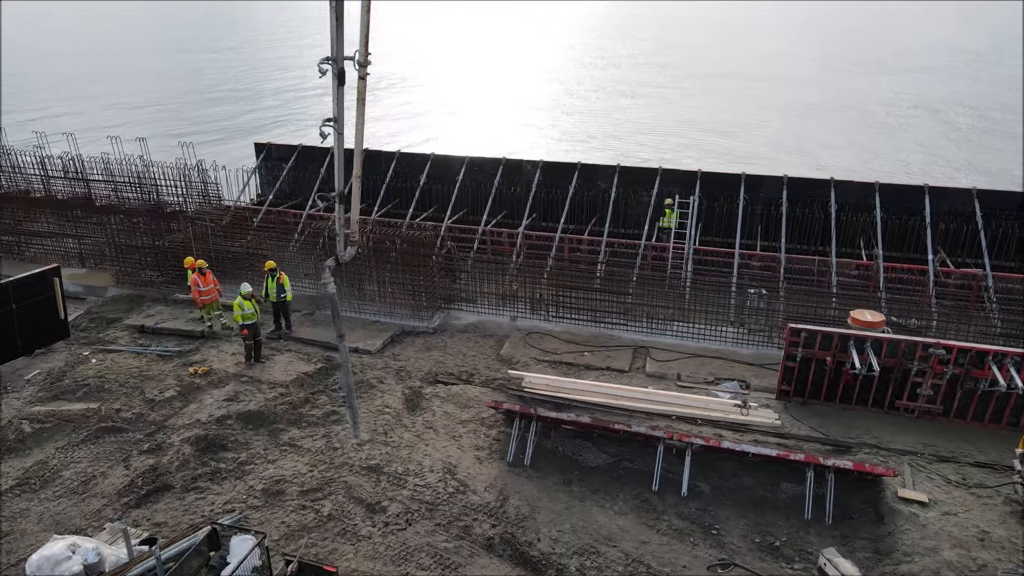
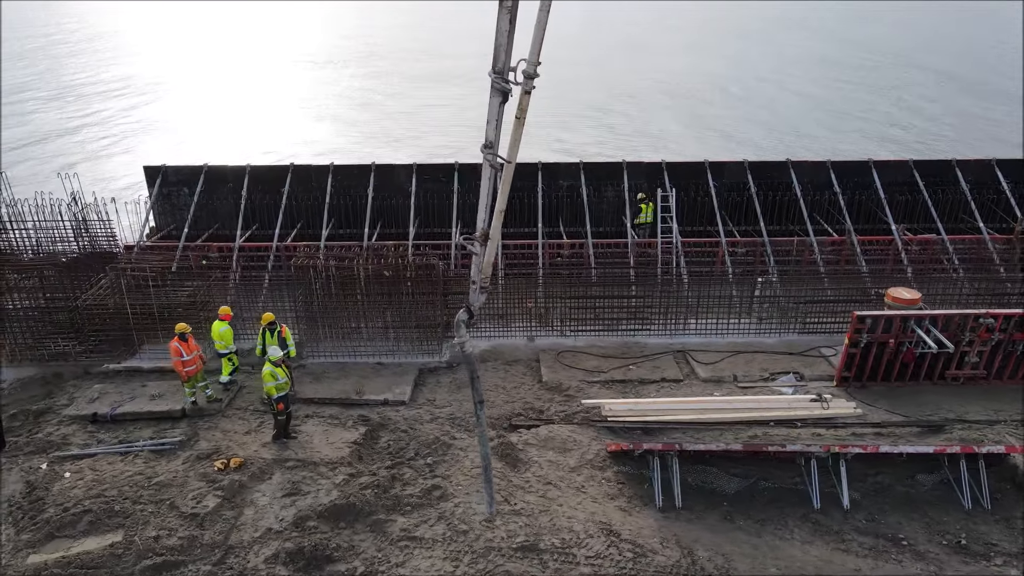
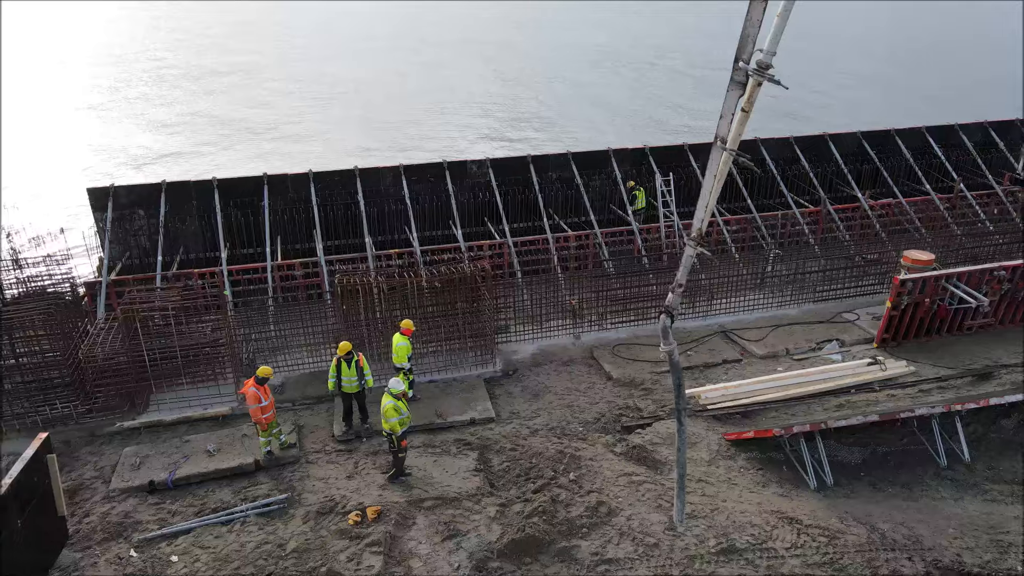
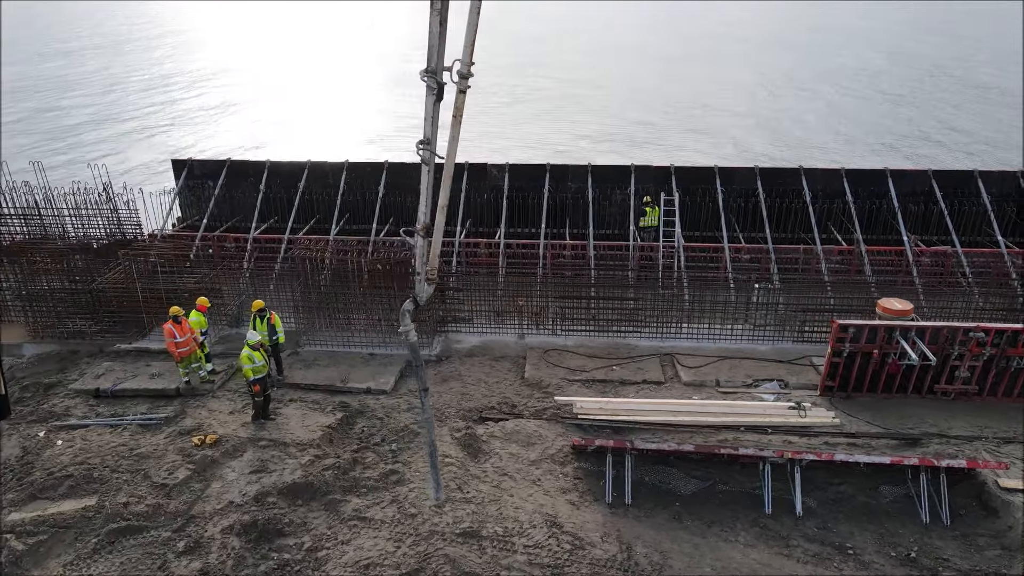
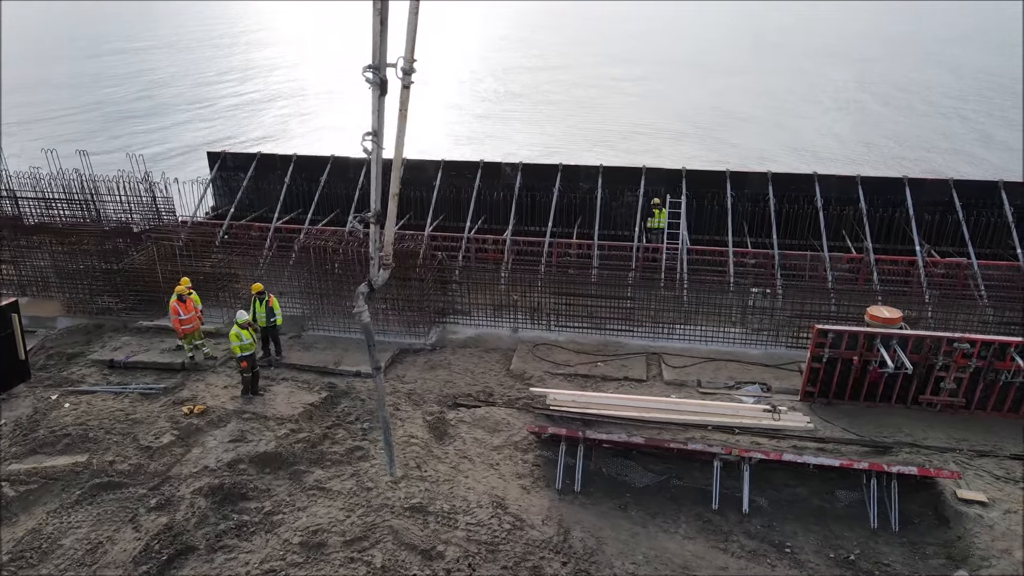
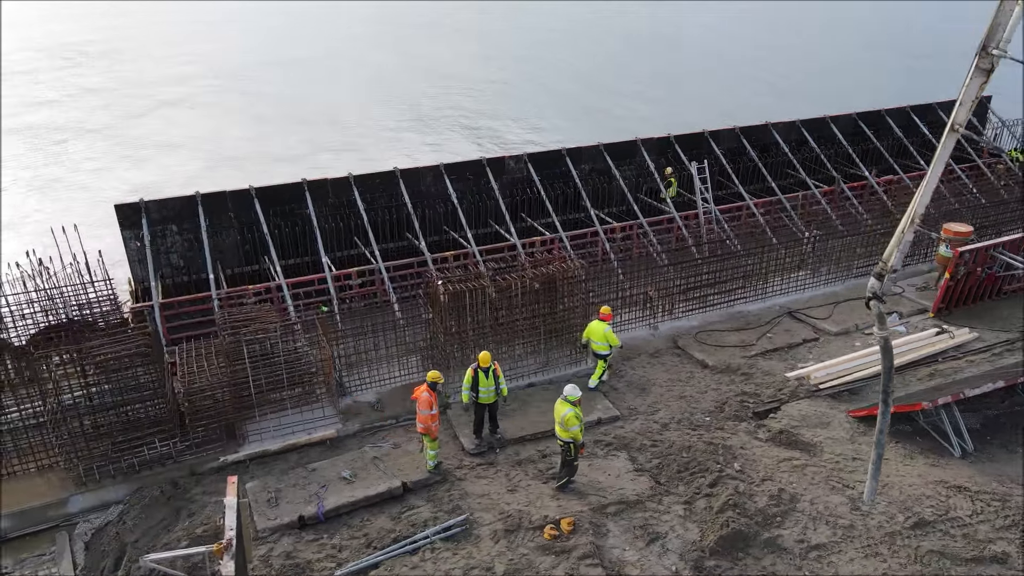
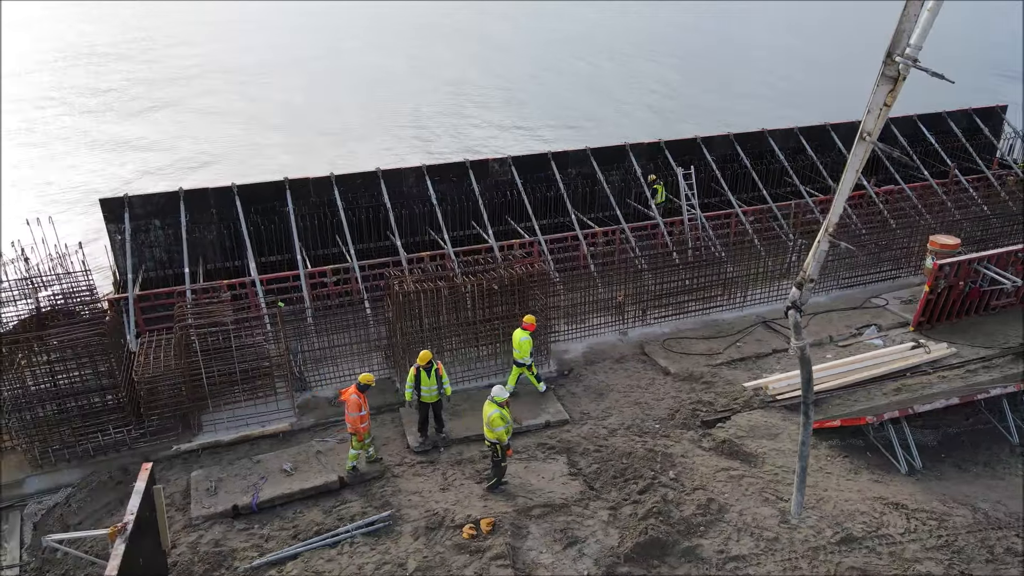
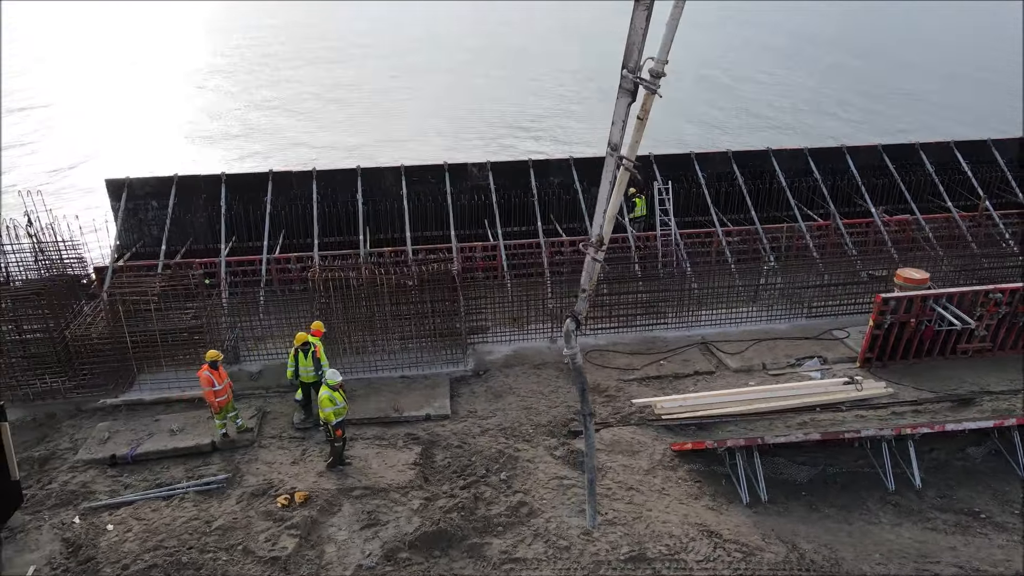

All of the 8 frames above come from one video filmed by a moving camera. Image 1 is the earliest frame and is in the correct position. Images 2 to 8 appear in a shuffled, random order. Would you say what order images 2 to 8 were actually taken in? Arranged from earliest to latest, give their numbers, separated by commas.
5, 4, 2, 8, 3, 7, 6
